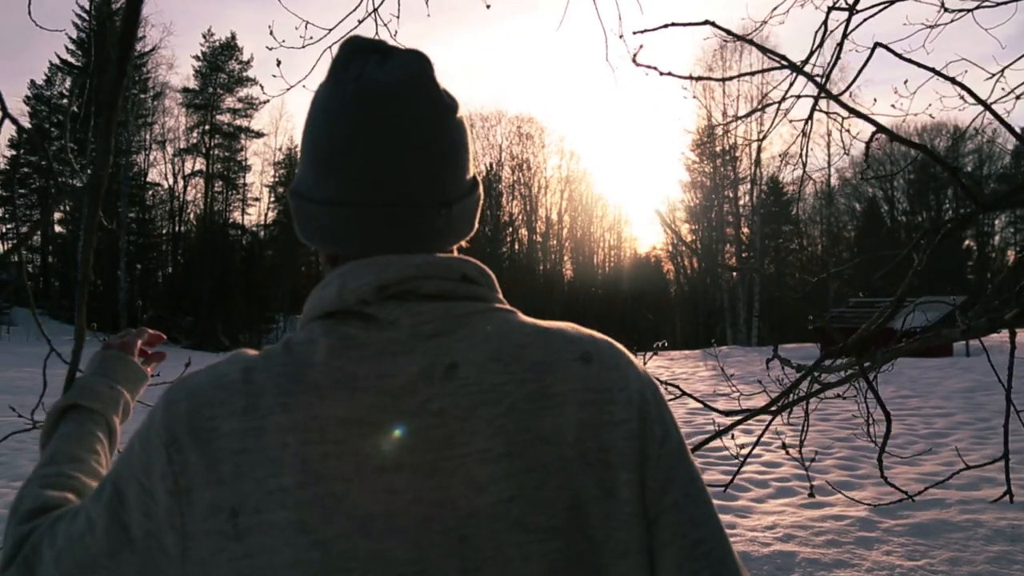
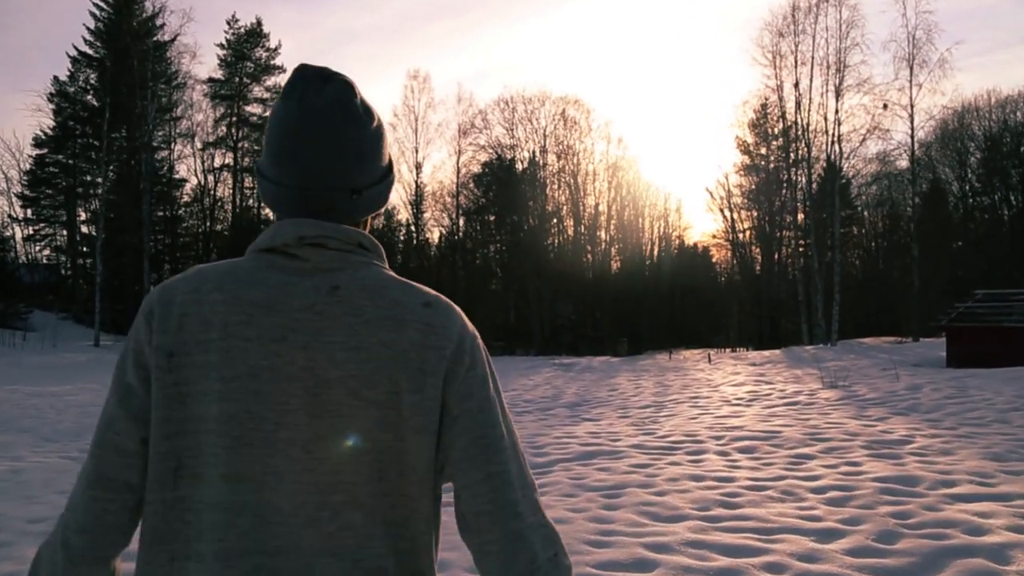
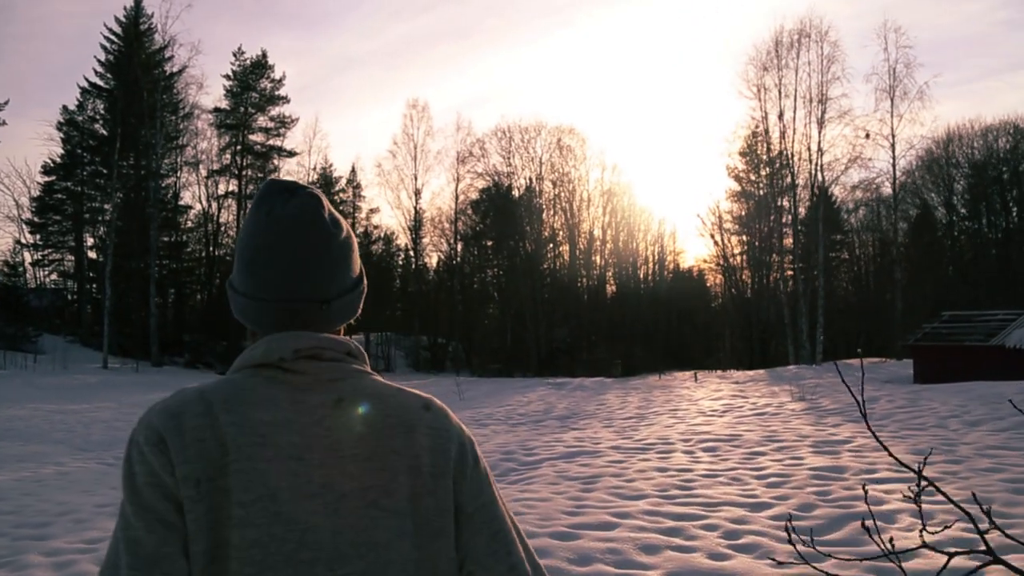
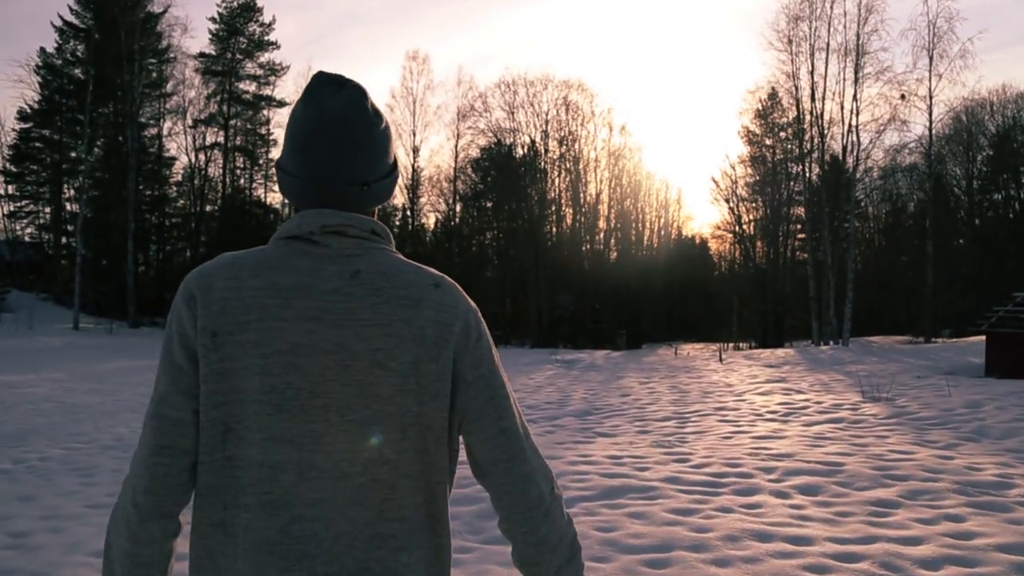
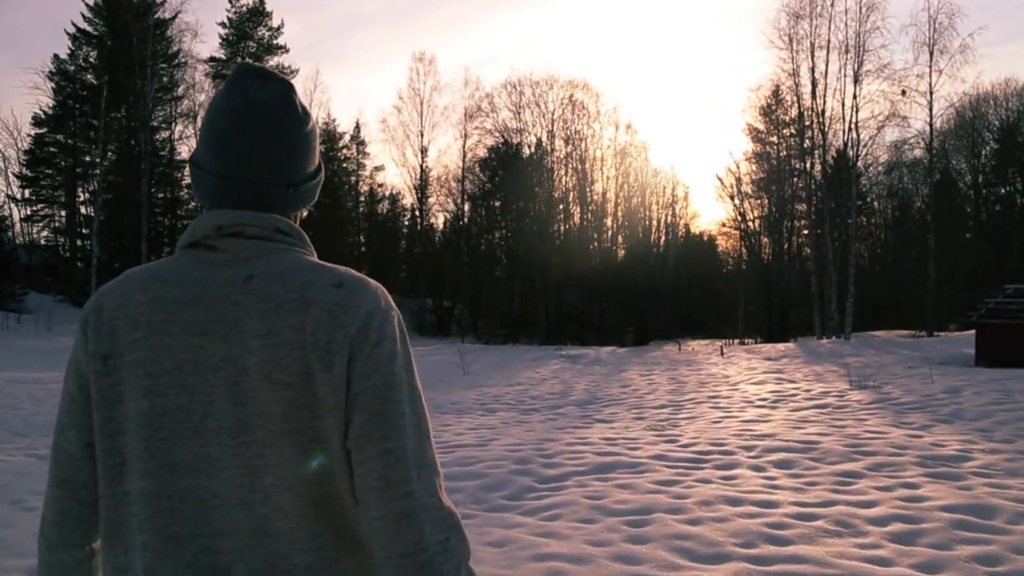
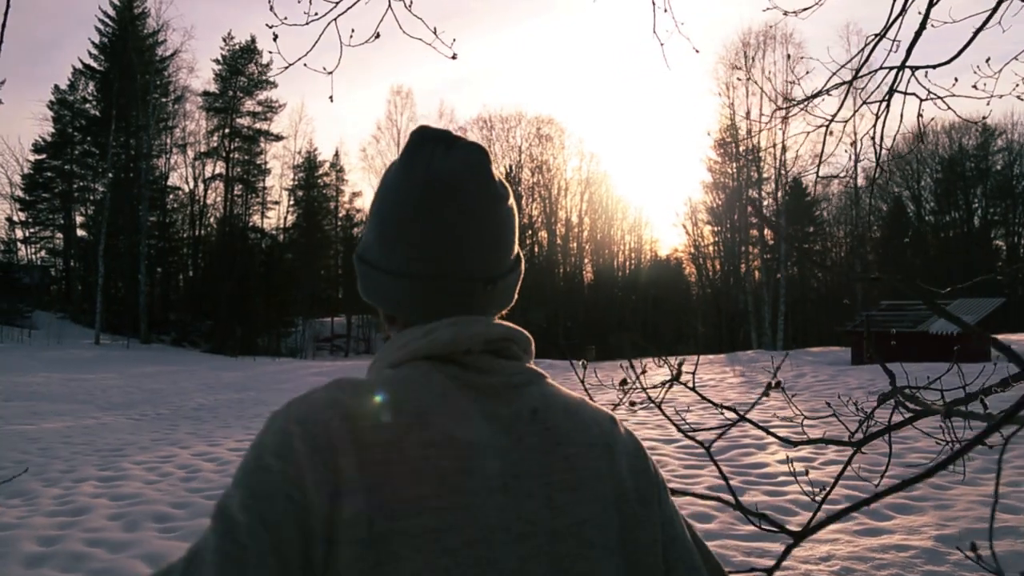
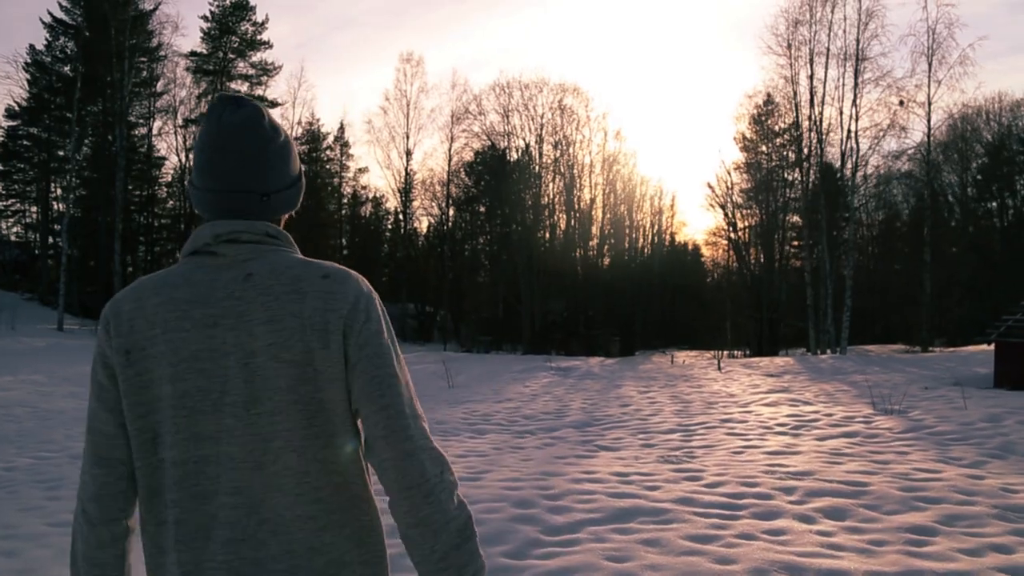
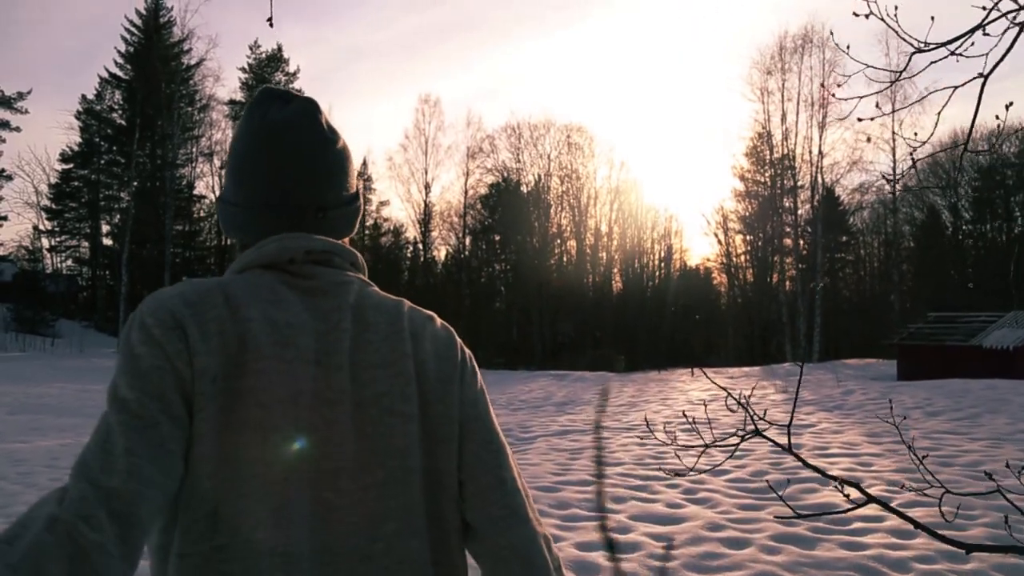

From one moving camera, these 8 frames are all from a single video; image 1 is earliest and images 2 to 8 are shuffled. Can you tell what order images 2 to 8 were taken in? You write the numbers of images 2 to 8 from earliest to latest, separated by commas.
6, 8, 3, 2, 5, 4, 7
